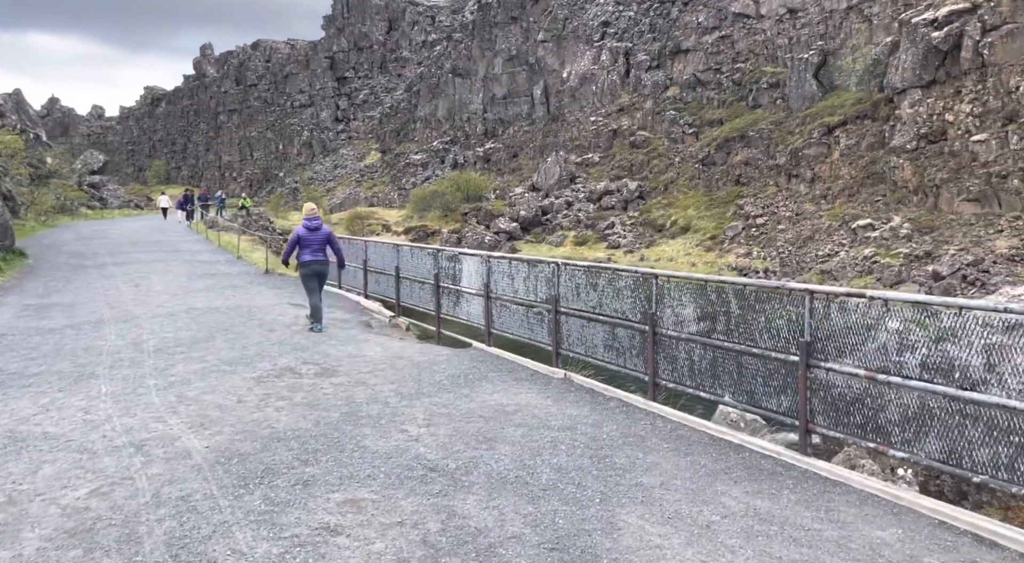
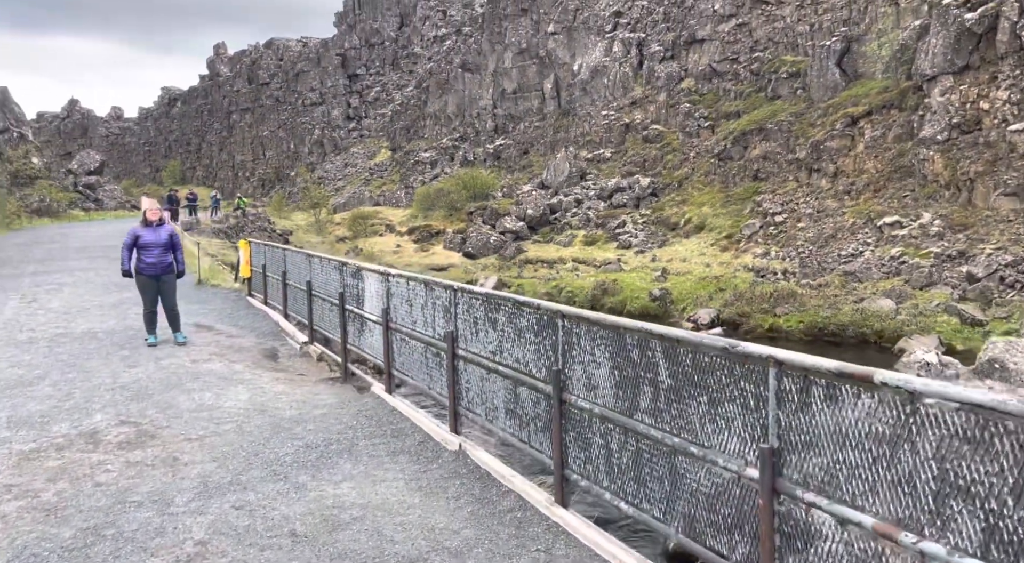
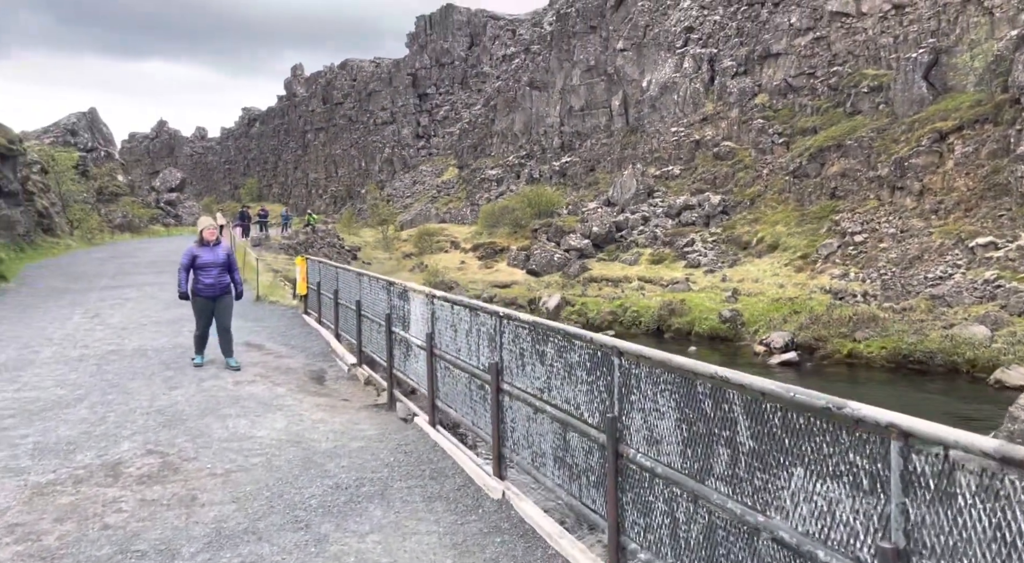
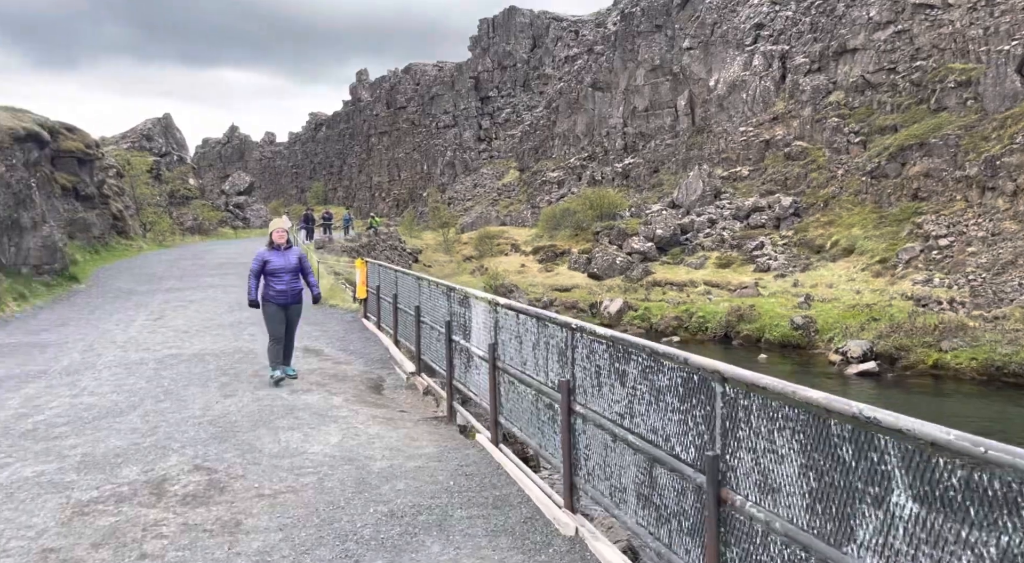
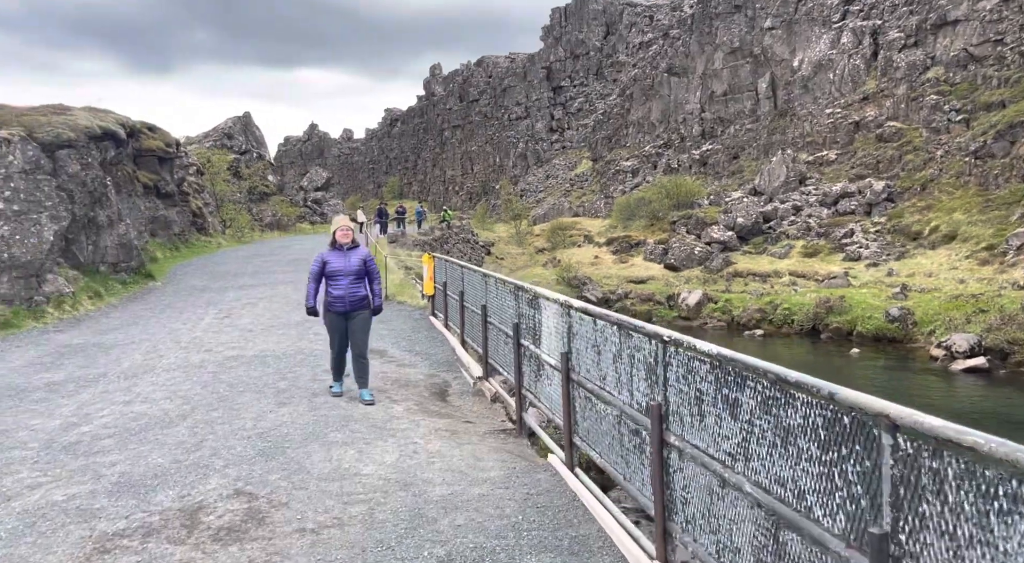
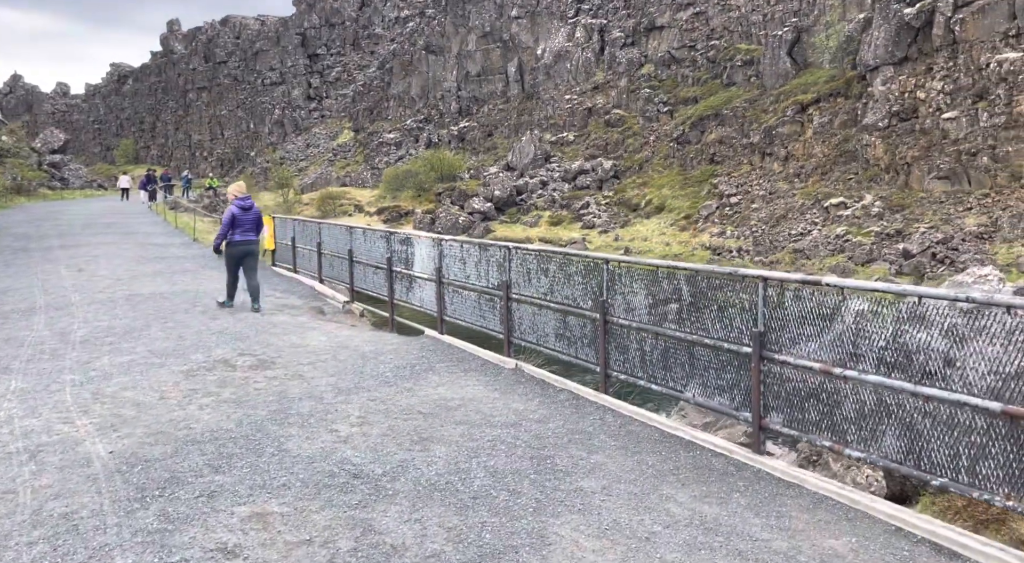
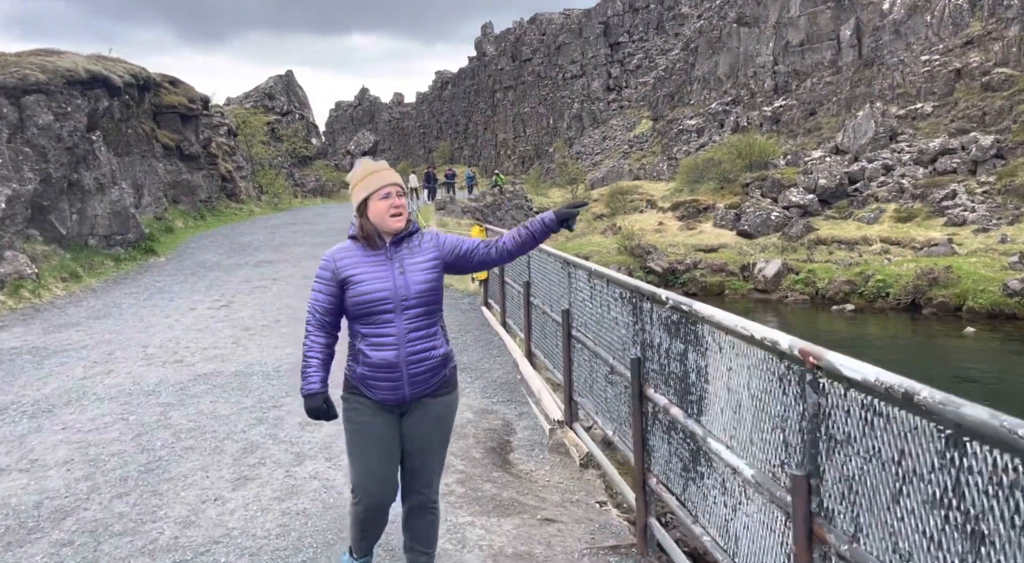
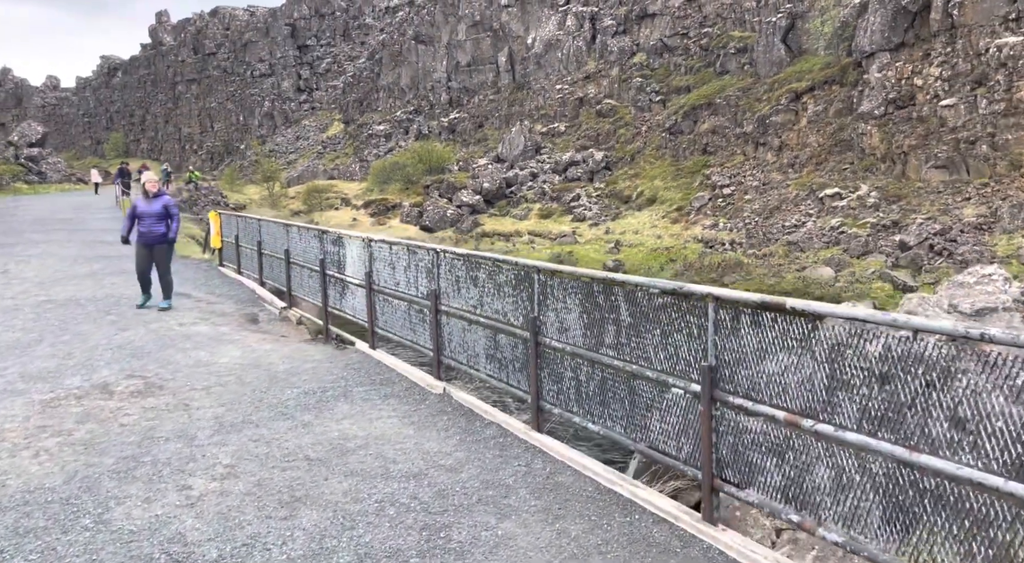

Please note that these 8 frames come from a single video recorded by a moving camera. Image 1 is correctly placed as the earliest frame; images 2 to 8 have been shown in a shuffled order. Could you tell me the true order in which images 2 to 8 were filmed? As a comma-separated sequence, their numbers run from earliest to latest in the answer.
6, 8, 2, 3, 4, 5, 7
